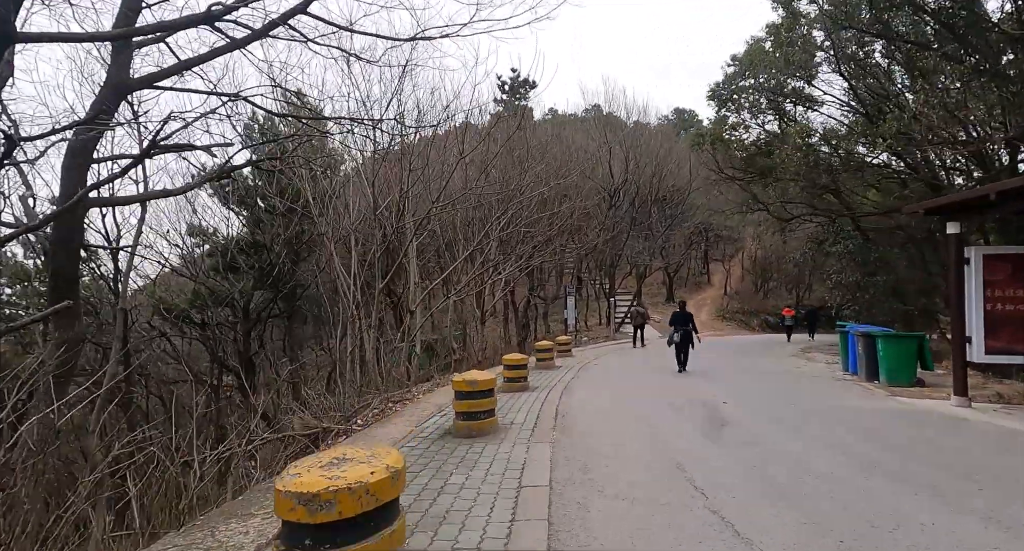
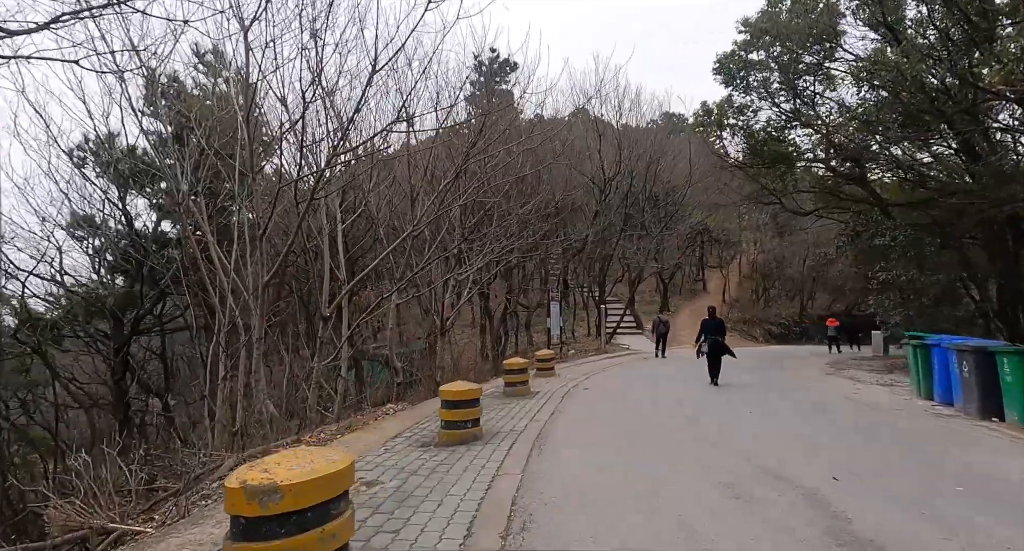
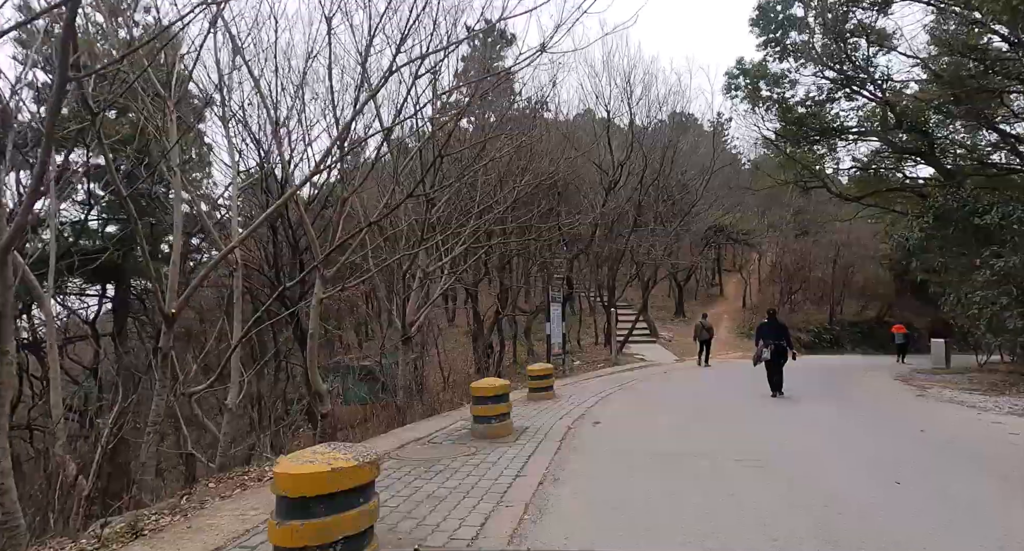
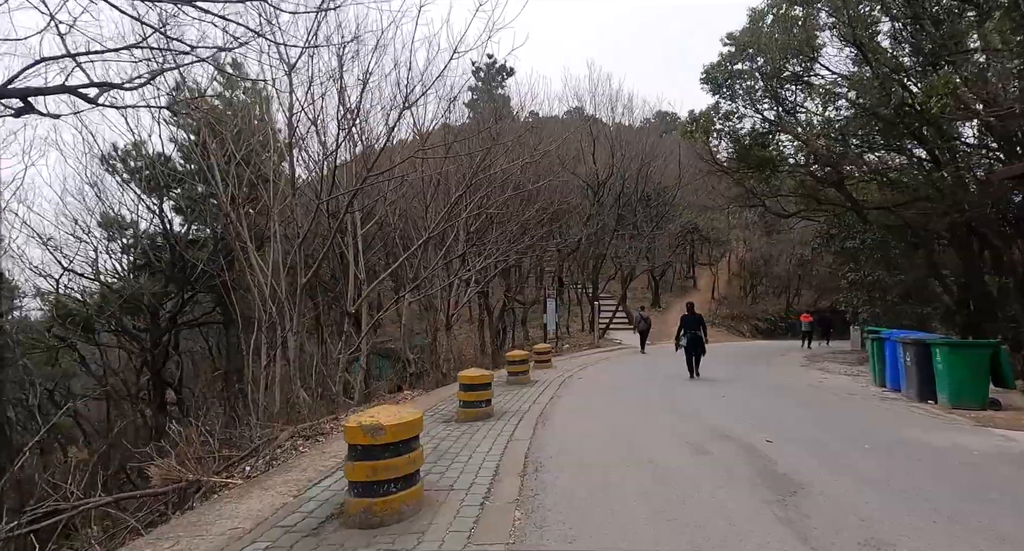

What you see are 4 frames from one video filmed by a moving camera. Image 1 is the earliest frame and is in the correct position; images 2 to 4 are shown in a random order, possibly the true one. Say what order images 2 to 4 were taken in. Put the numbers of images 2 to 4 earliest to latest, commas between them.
4, 2, 3
